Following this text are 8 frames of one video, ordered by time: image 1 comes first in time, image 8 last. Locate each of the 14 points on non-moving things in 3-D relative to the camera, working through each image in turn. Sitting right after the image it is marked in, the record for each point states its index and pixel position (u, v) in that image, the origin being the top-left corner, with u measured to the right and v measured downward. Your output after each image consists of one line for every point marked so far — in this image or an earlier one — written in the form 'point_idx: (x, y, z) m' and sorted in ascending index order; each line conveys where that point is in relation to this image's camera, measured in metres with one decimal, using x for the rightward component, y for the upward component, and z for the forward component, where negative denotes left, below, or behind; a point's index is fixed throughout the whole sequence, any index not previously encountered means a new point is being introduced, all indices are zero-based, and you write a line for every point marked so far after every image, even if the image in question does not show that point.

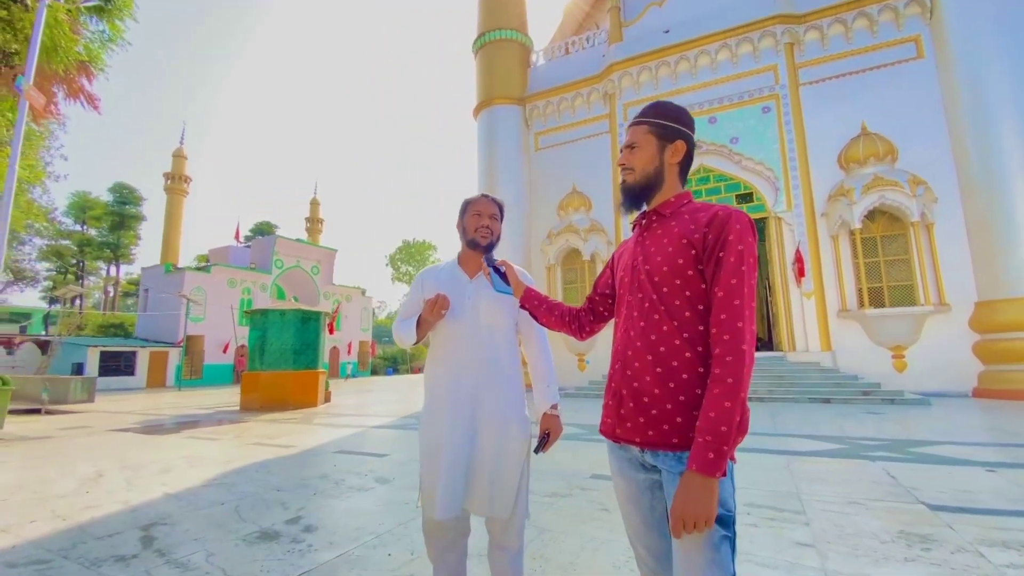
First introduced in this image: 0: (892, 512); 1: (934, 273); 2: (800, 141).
0: (+2.2, -1.3, +2.8) m
1: (+8.0, +0.3, +9.2) m
2: (+6.2, +3.2, +10.5) m
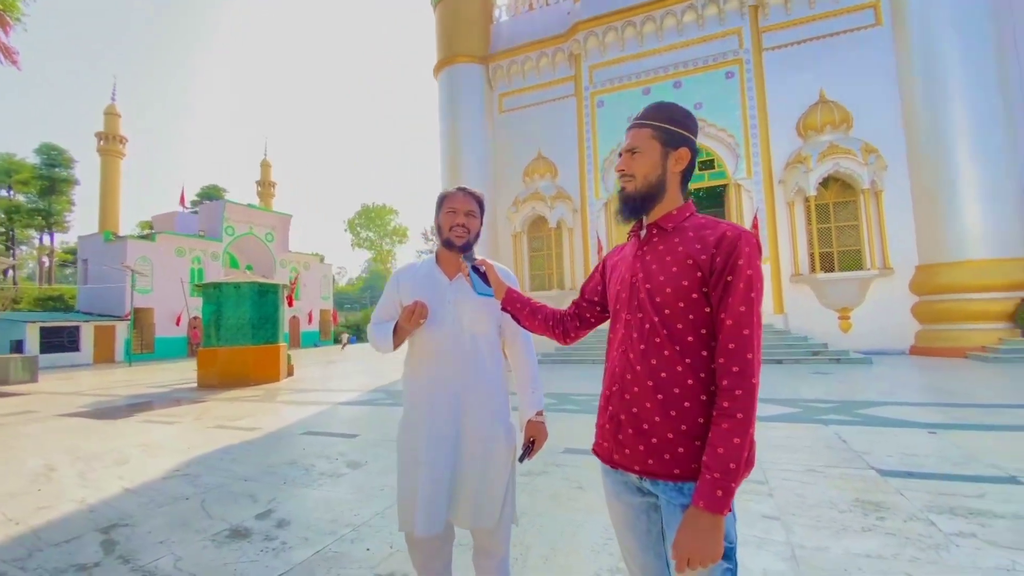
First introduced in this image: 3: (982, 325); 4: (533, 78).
0: (+2.0, -1.2, +2.9) m
1: (+7.3, +1.0, +9.6) m
2: (+5.5, +4.0, +10.6) m
3: (+8.3, -0.6, +8.5) m
4: (+0.6, +5.6, +12.7) m
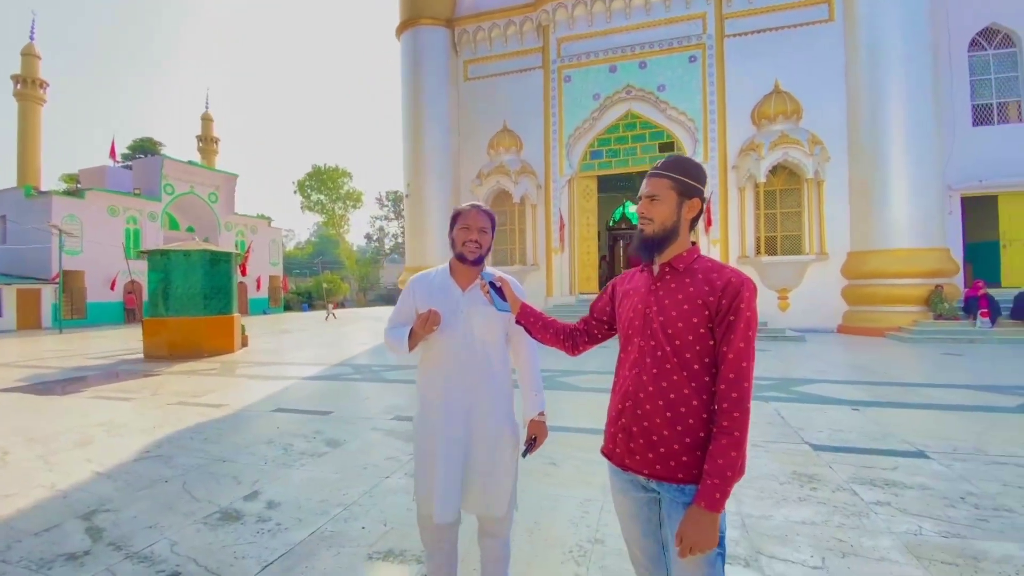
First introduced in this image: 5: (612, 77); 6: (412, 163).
0: (+1.9, -1.1, +3.3) m
1: (+6.6, +1.4, +10.3) m
2: (+4.7, +4.4, +10.9) m
3: (+7.6, -0.4, +9.4) m
4: (-0.3, +6.3, +12.5) m
5: (+2.4, +5.1, +11.6) m
6: (-2.7, +3.3, +12.5) m
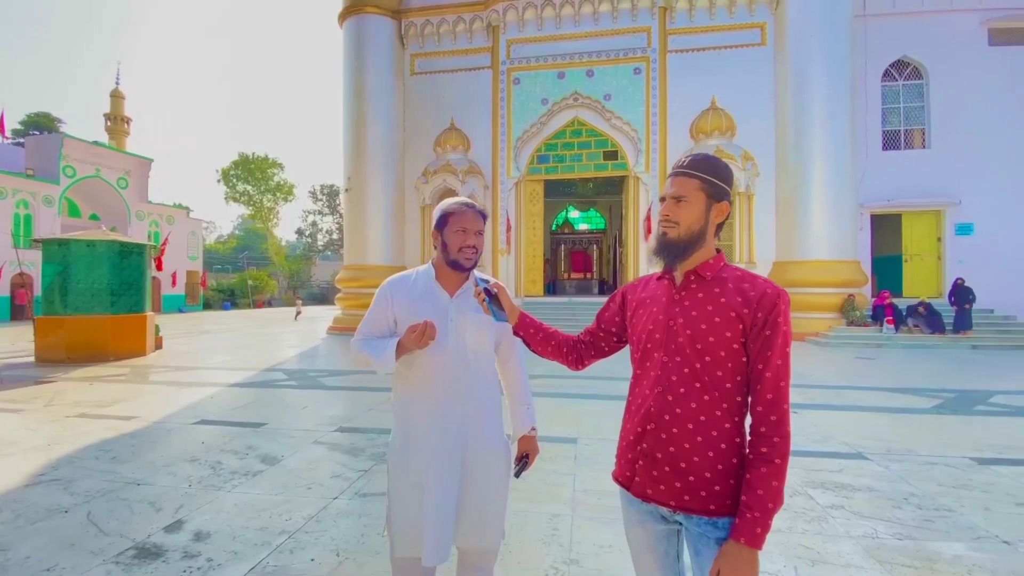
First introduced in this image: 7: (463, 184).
0: (+1.6, -1.2, +3.4) m
1: (+5.4, +1.2, +10.9) m
2: (+3.6, +4.3, +11.3) m
3: (+6.5, -0.5, +10.2) m
4: (-1.6, +6.3, +12.2) m
5: (+1.2, +5.0, +11.7) m
6: (-4.0, +3.3, +11.9) m
7: (-1.2, +2.6, +11.8) m
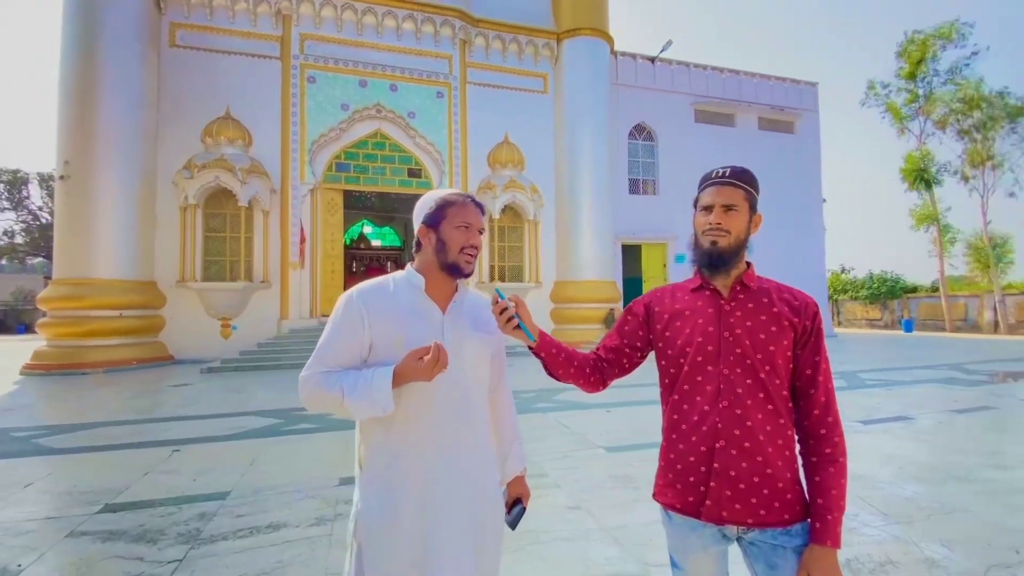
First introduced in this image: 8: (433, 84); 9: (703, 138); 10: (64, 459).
0: (+0.6, -1.3, +3.6) m
1: (+0.7, +0.8, +12.2) m
2: (-1.2, +3.9, +11.8) m
3: (+2.0, -1.0, +11.9) m
4: (-6.3, +5.8, +10.4) m
5: (-3.5, +4.6, +11.1) m
6: (-8.2, +2.9, +9.0) m
7: (-5.6, +2.1, +10.0) m
8: (-1.9, +5.0, +11.7) m
9: (+5.6, +4.4, +14.2) m
10: (-3.6, -1.4, +3.8) m
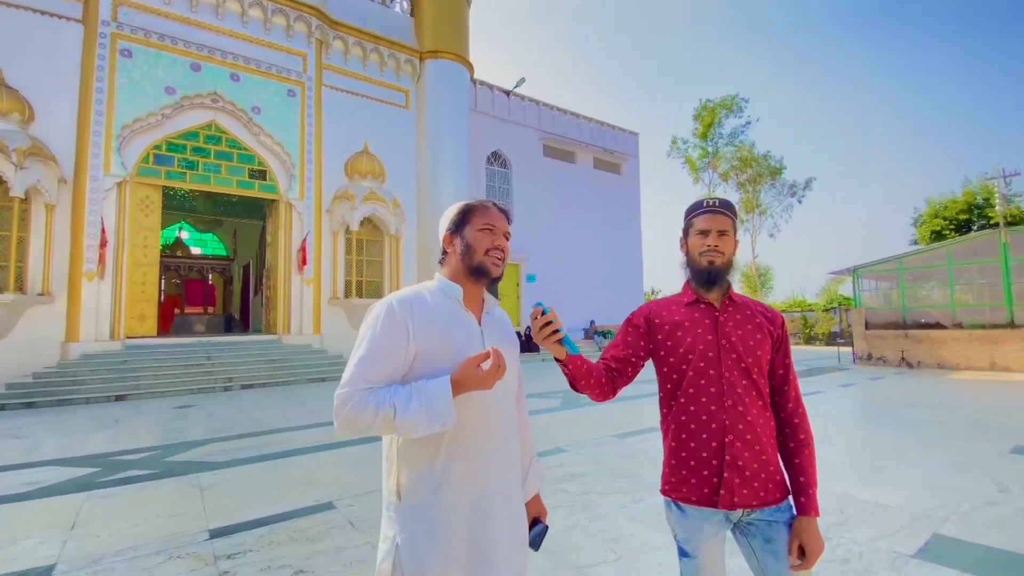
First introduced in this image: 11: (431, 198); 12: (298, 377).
0: (-0.2, -1.4, +3.7) m
1: (-2.8, +0.3, +11.8) m
2: (-4.5, +3.5, +11.0) m
3: (-1.5, -1.4, +11.9) m
4: (-8.8, +5.6, +8.1) m
5: (-6.4, +4.3, +9.6) m
6: (-10.2, +2.7, +6.0) m
7: (-8.1, +1.9, +7.8) m
8: (-5.1, +4.7, +10.7) m
9: (+1.2, +3.8, +15.5) m
10: (-4.2, -1.4, +2.5) m
11: (-2.0, +2.3, +12.1) m
12: (-3.9, -1.7, +8.6) m
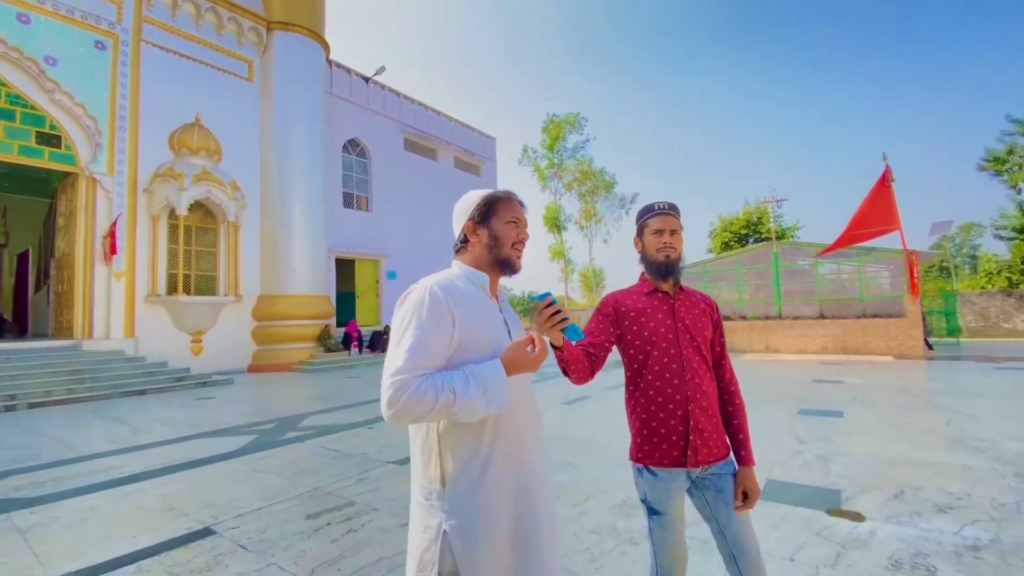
0: (-0.9, -1.4, +3.5) m
1: (-6.0, +0.4, +10.5) m
2: (-7.2, +3.6, +9.2) m
3: (-4.8, -1.3, +11.0) m
4: (-10.5, +5.7, +5.1) m
5: (-8.7, +4.4, +7.2) m
6: (-11.1, +2.8, +2.6) m
7: (-9.8, +2.0, +5.0) m
8: (-7.7, +4.8, +8.7) m
9: (-3.3, +3.9, +15.2) m
10: (-4.4, -1.4, +1.2) m
11: (-5.2, +2.4, +11.0) m
12: (-6.0, -1.6, +7.1) m
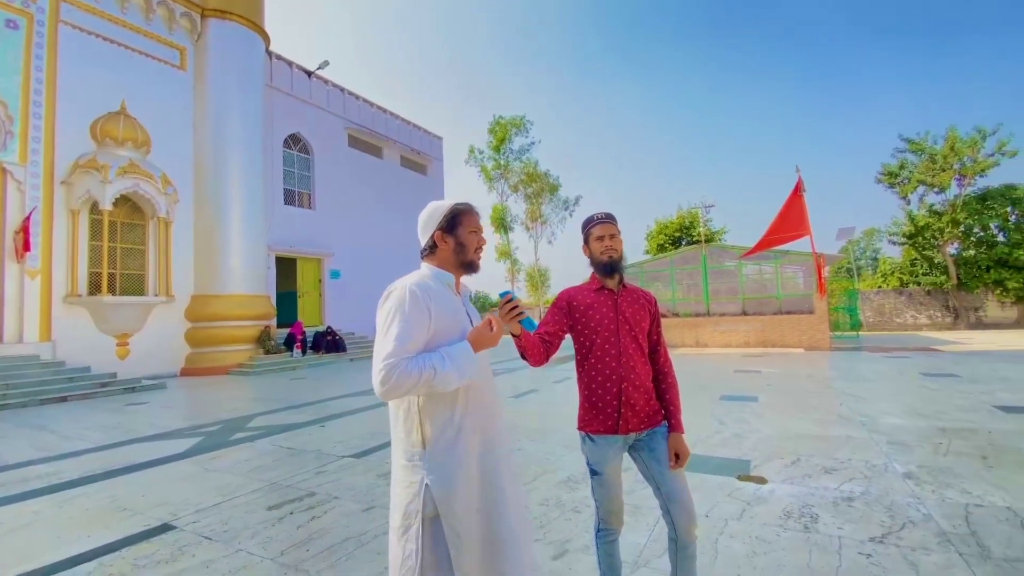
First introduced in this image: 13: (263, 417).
0: (-1.3, -1.4, +3.7) m
1: (-7.1, +0.4, +9.9) m
2: (-8.2, +3.6, +8.5) m
3: (-6.0, -1.3, +10.6) m
4: (-10.9, +5.7, +4.1) m
5: (-9.4, +4.4, +6.4) m
6: (-11.3, +2.8, +1.6) m
7: (-10.2, +2.0, +4.1) m
8: (-8.7, +4.8, +8.0) m
9: (-4.9, +3.9, +14.9) m
10: (-4.4, -1.4, +0.9) m
11: (-6.4, +2.4, +10.6) m
12: (-6.7, -1.6, +6.6) m
13: (-3.2, -1.7, +6.0) m
